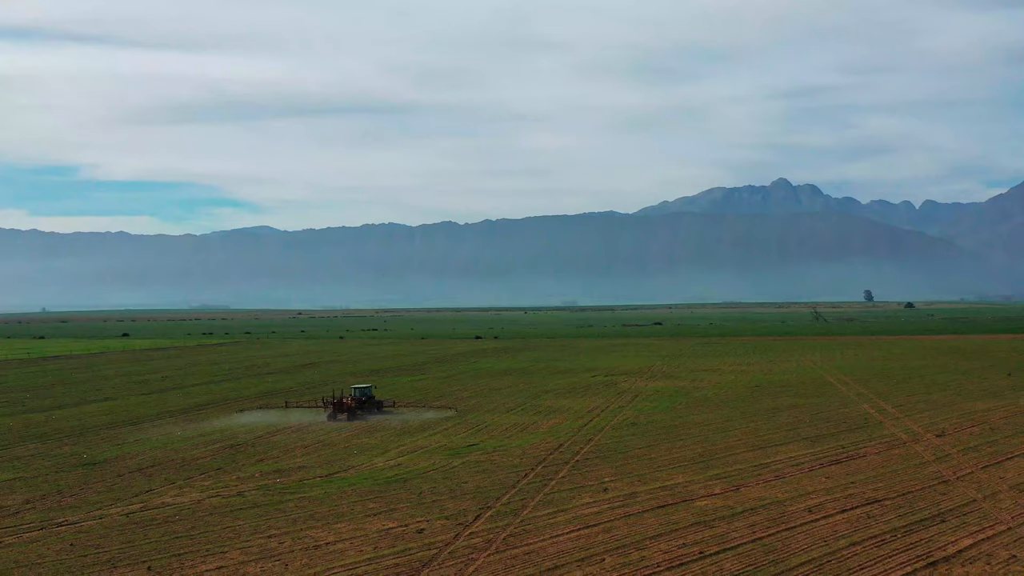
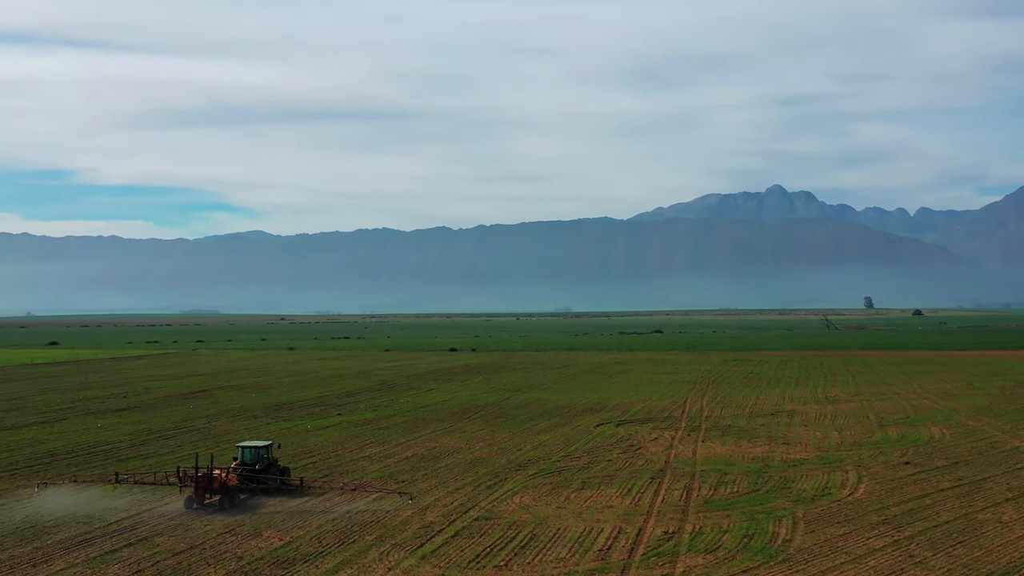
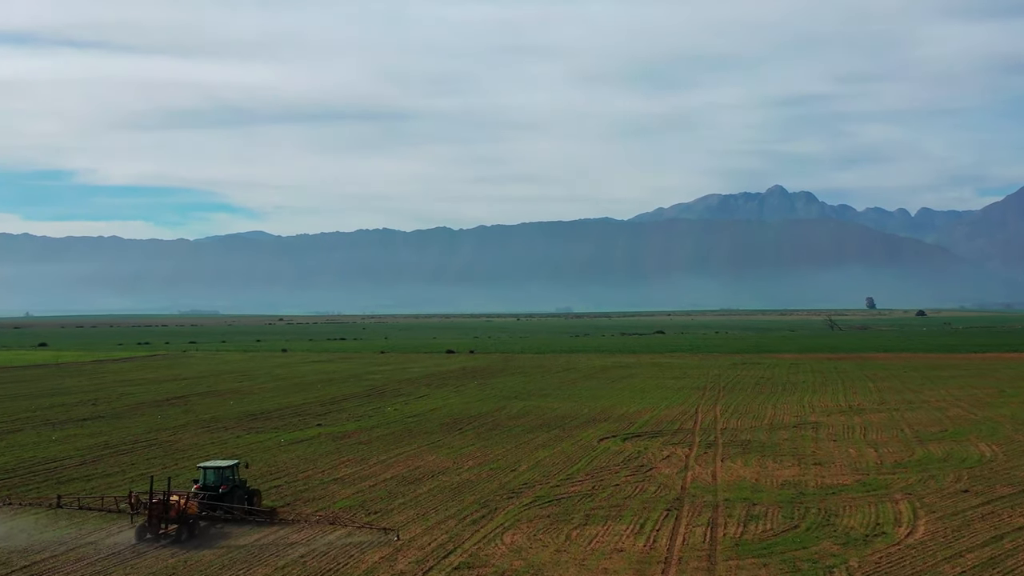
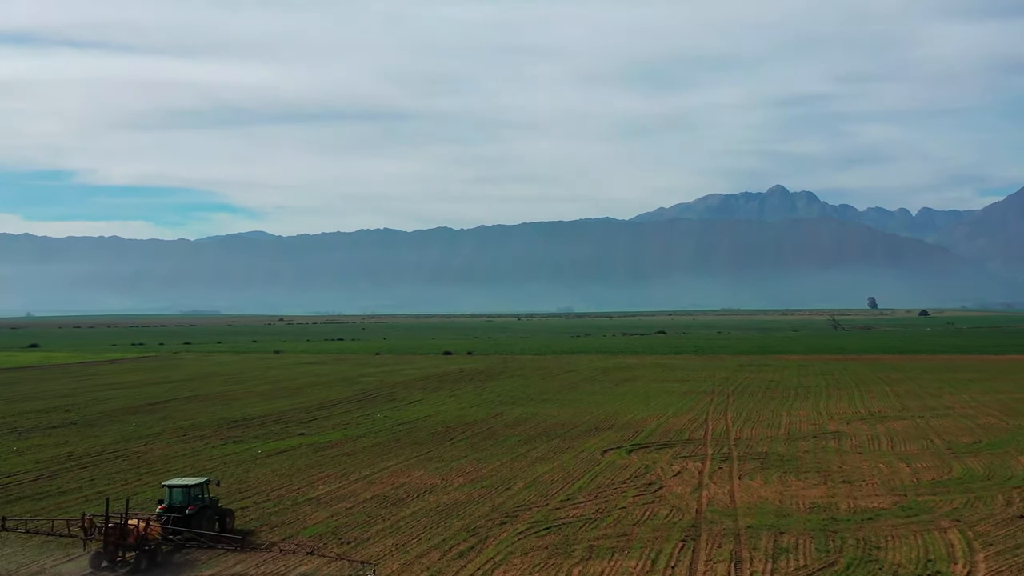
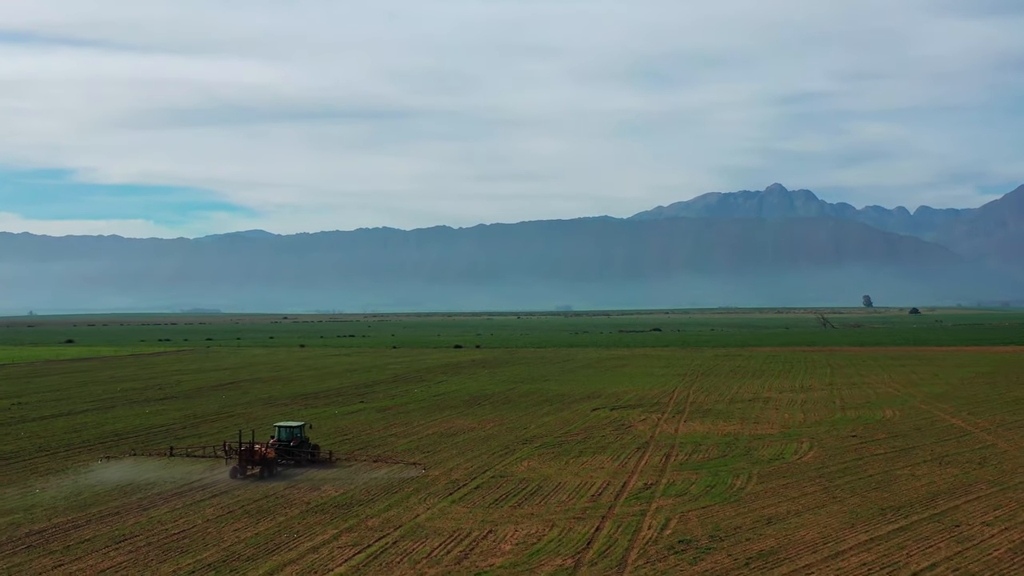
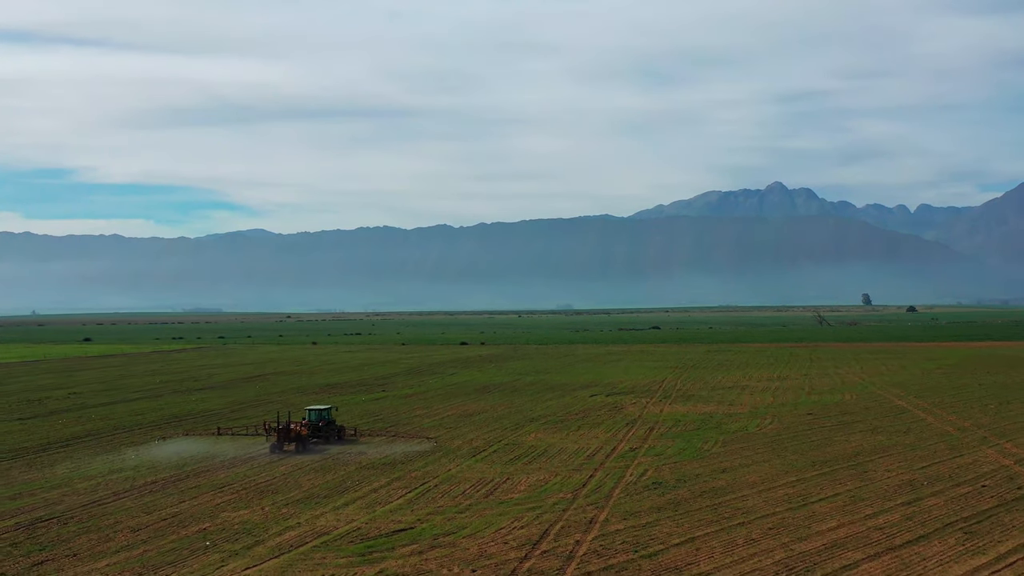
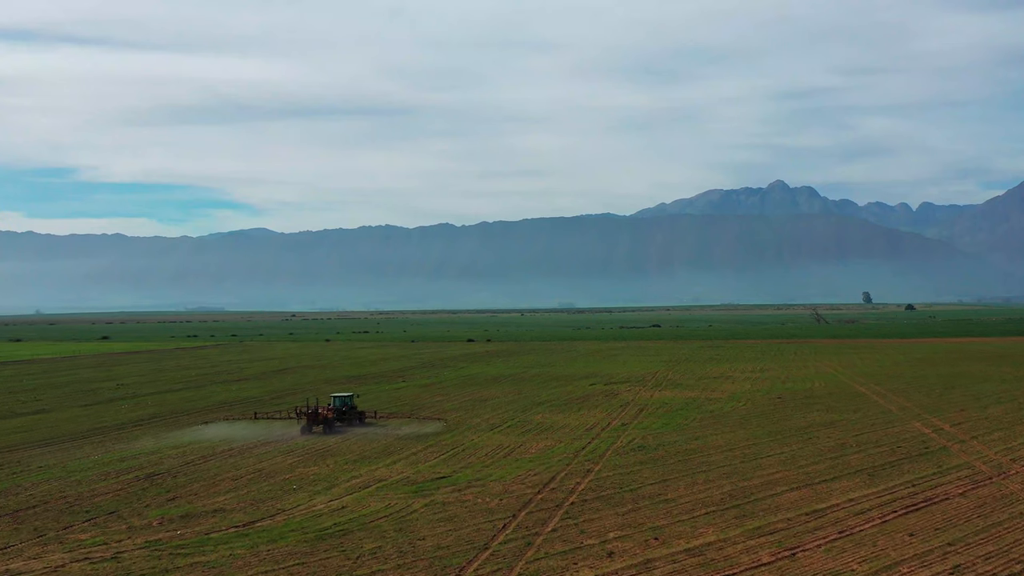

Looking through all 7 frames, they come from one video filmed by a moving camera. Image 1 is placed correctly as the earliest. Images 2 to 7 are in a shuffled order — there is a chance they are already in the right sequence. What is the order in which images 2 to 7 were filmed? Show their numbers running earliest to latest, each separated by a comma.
7, 6, 5, 2, 3, 4
